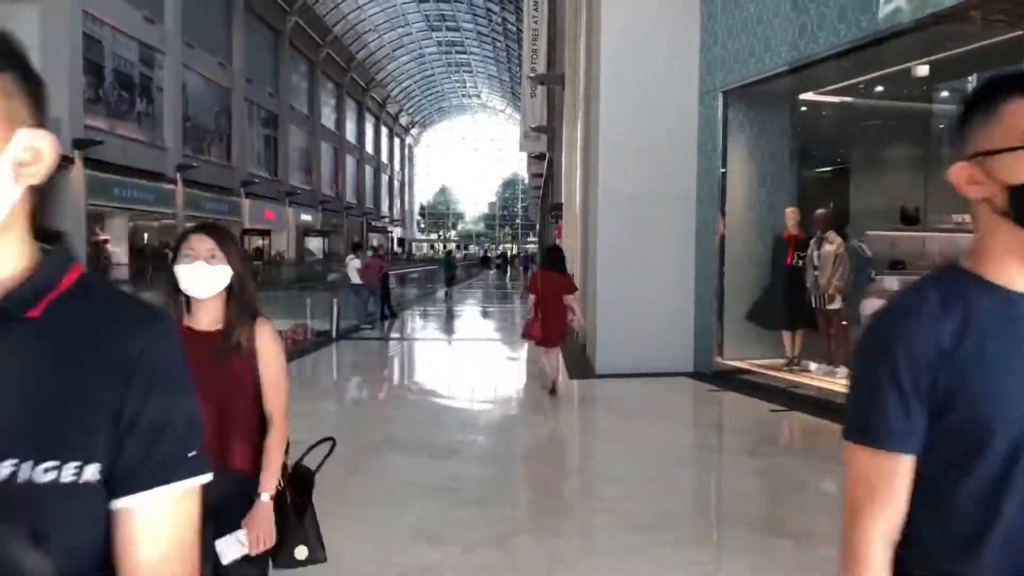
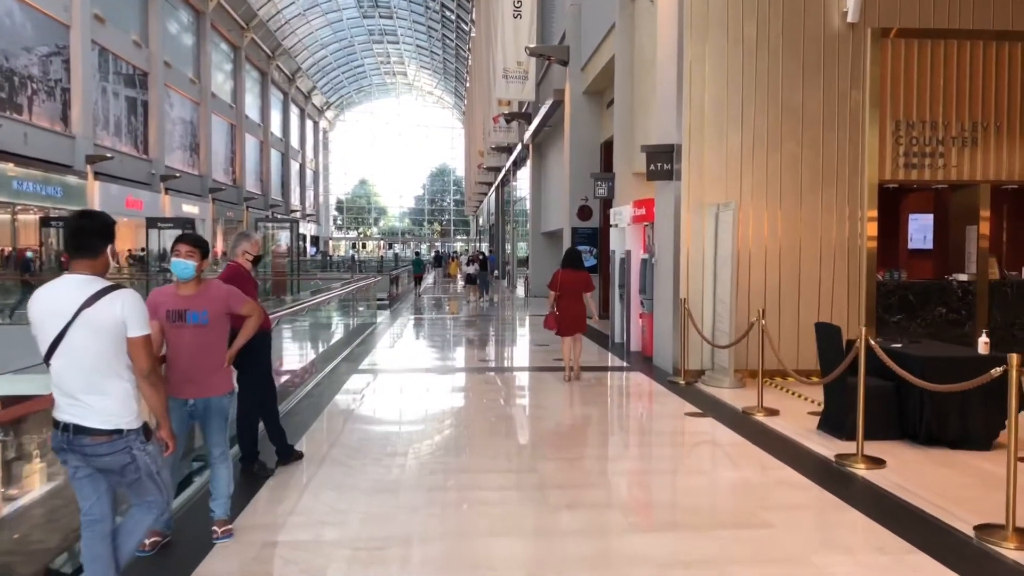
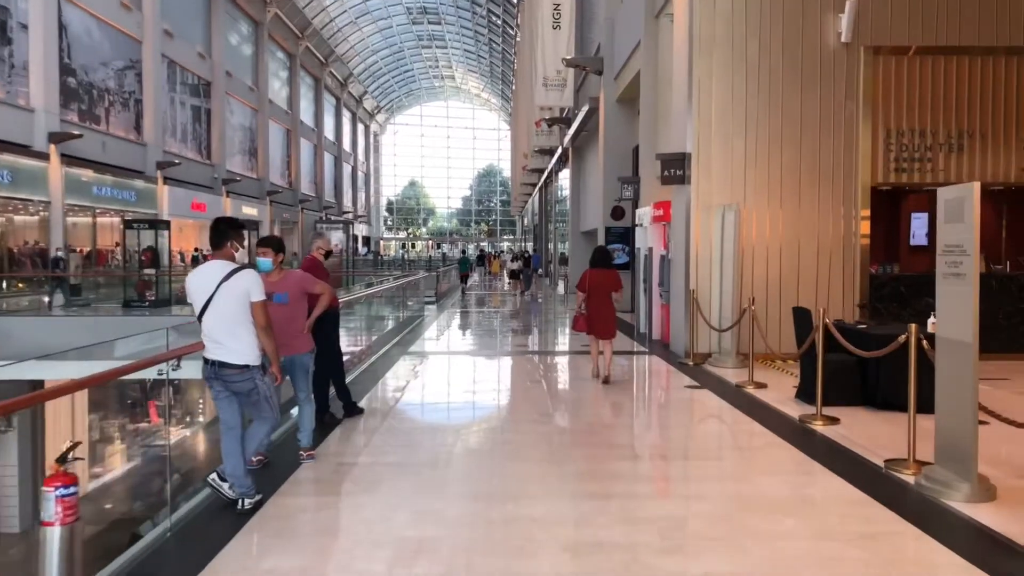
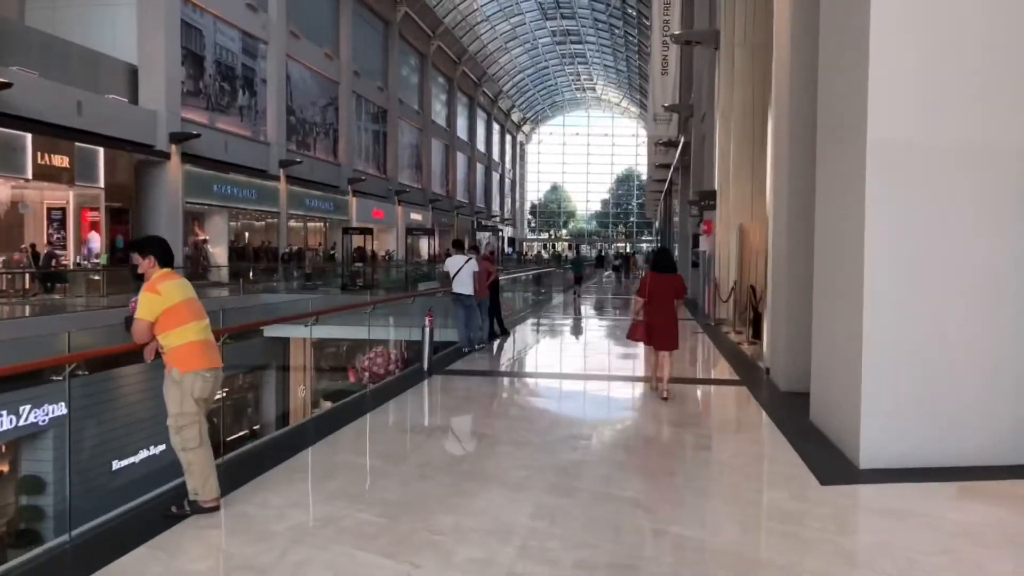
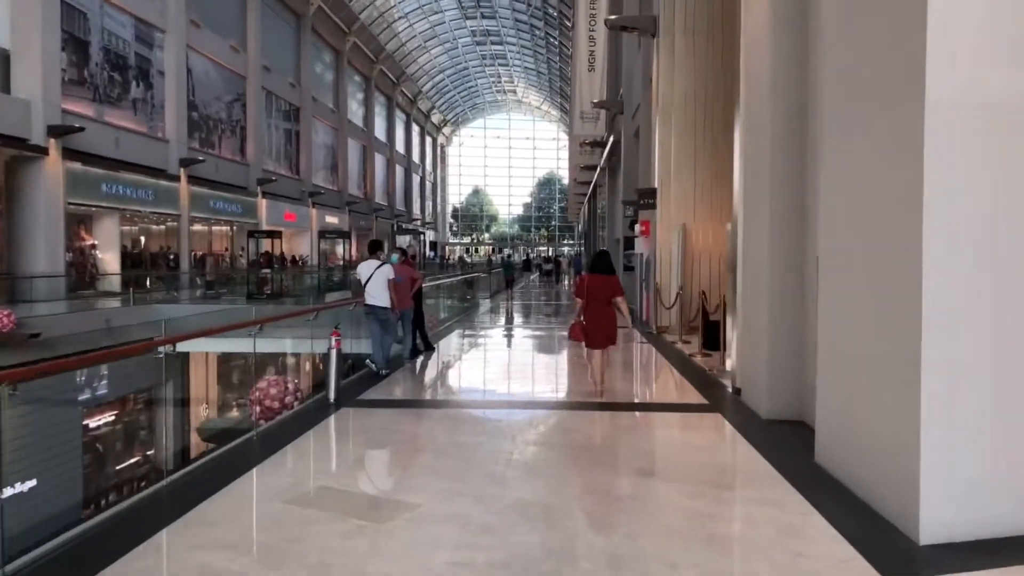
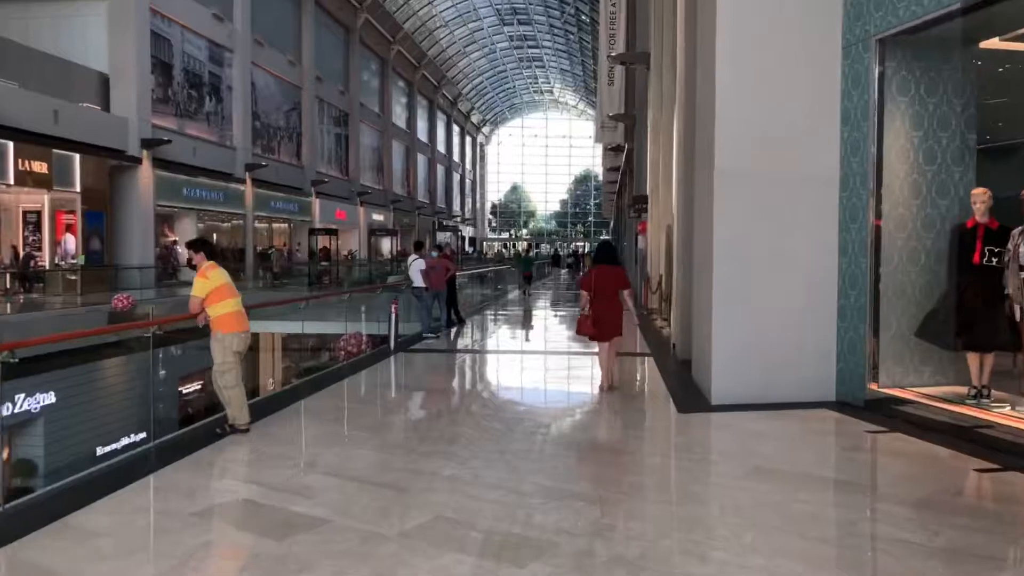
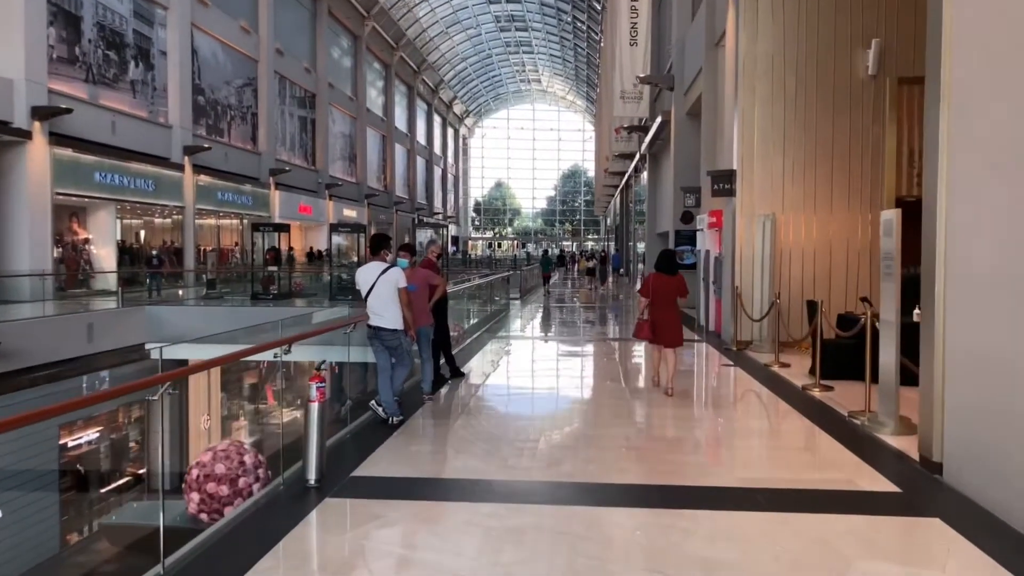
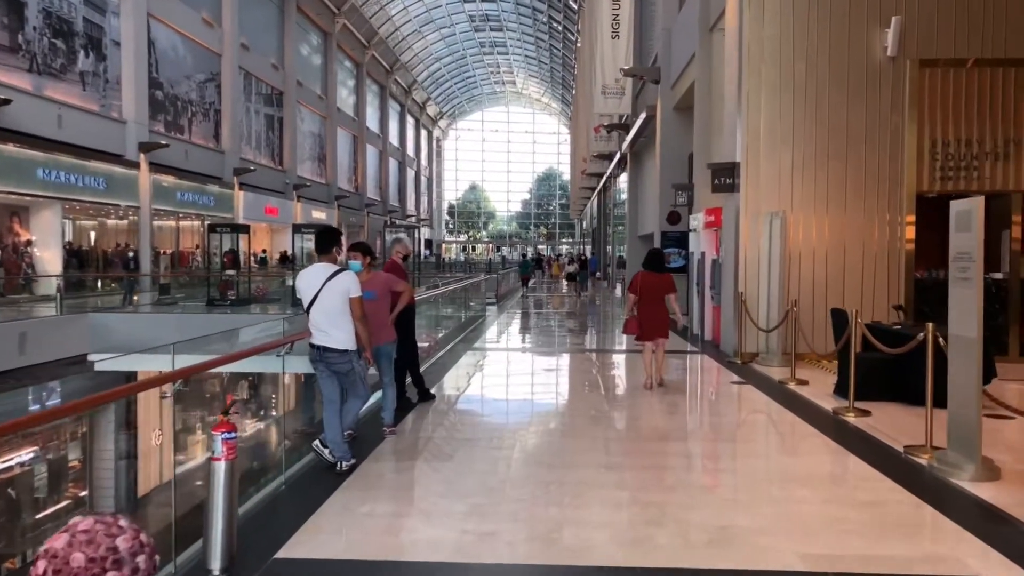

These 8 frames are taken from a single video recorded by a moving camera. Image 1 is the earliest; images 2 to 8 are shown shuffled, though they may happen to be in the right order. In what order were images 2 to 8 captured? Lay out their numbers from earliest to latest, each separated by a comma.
6, 4, 5, 7, 8, 3, 2
